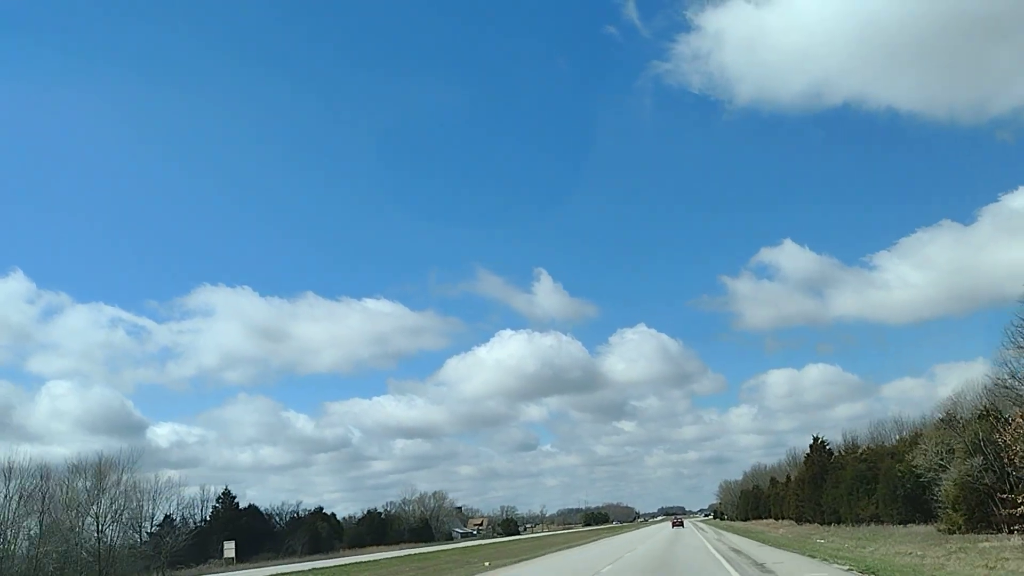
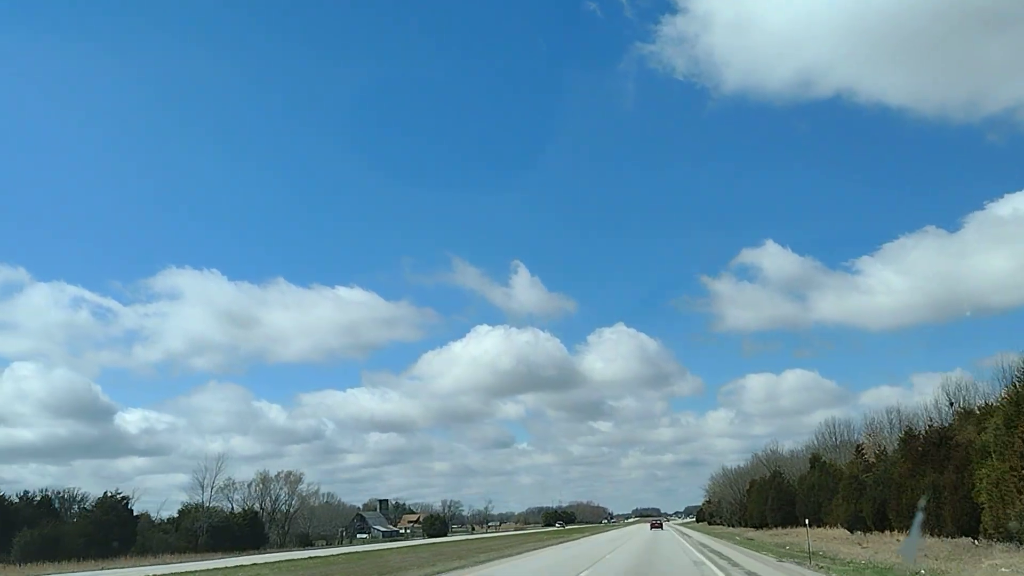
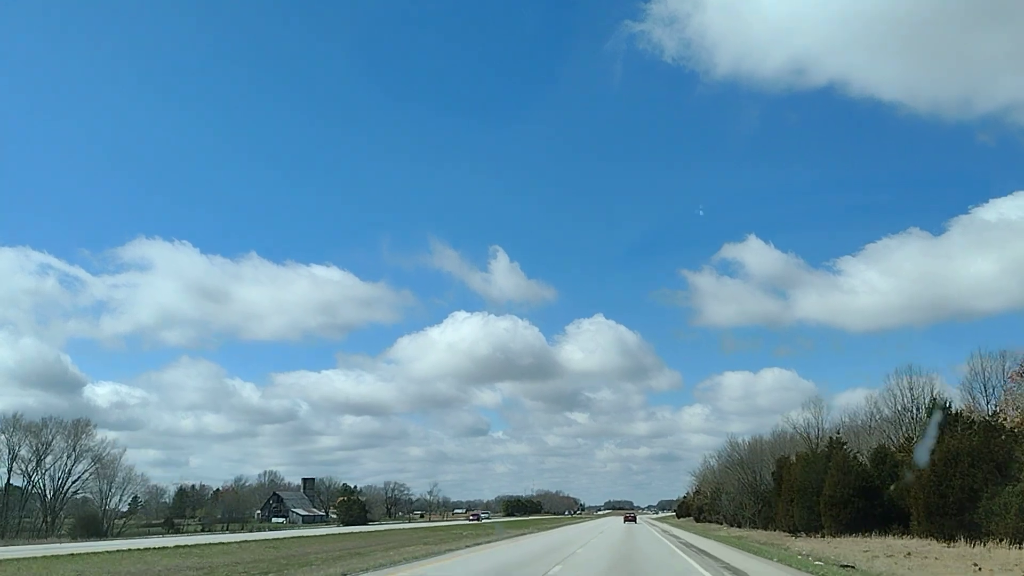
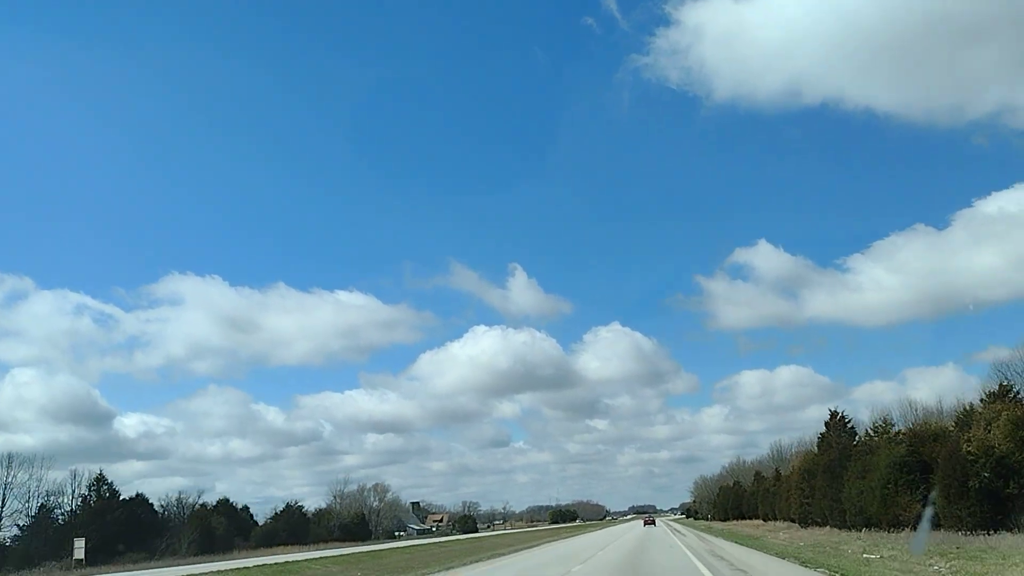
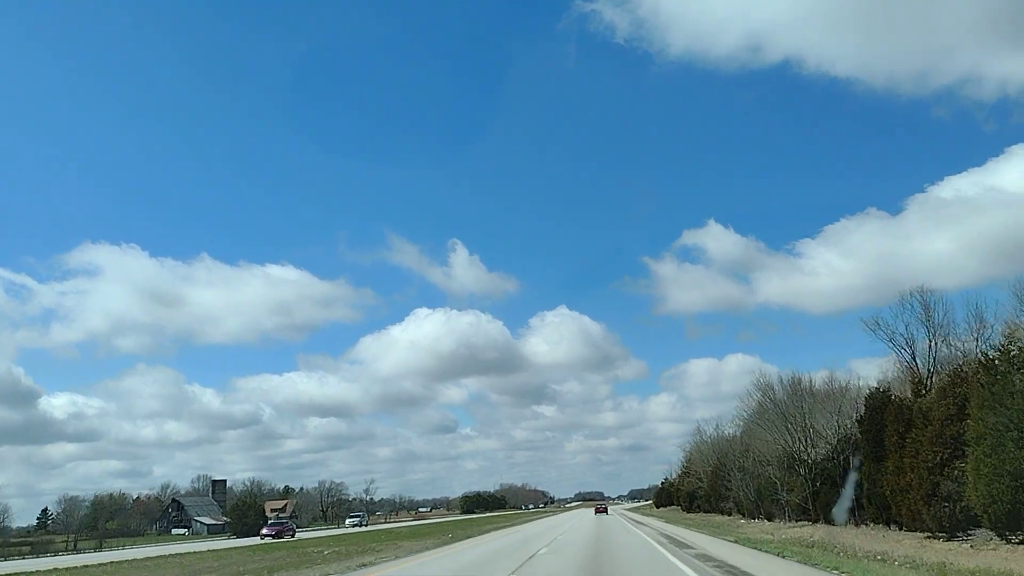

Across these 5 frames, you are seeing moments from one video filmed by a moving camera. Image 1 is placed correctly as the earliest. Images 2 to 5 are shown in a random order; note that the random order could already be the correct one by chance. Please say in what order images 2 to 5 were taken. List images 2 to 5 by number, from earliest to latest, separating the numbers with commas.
4, 2, 3, 5
